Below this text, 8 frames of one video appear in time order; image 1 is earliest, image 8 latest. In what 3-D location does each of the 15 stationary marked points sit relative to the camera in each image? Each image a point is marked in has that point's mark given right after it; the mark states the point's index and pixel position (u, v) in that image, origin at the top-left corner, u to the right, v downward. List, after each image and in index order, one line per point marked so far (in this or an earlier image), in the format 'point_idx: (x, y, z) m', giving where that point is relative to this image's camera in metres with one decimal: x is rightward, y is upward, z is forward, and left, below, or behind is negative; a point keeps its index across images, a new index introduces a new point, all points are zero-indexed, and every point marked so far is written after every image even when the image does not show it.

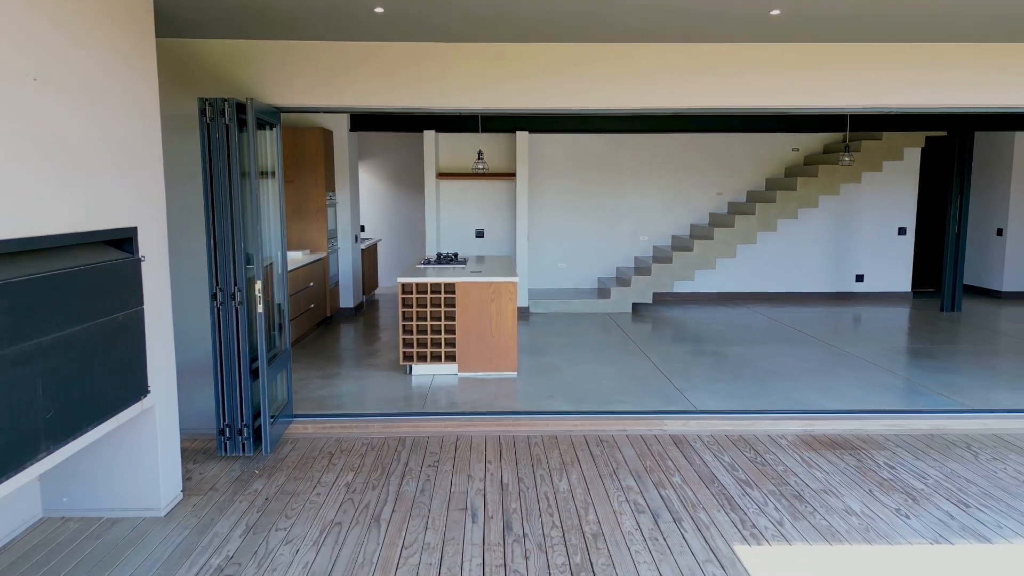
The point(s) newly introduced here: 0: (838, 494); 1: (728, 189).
0: (+1.8, -1.2, +3.3) m
1: (+3.1, +1.4, +8.5) m
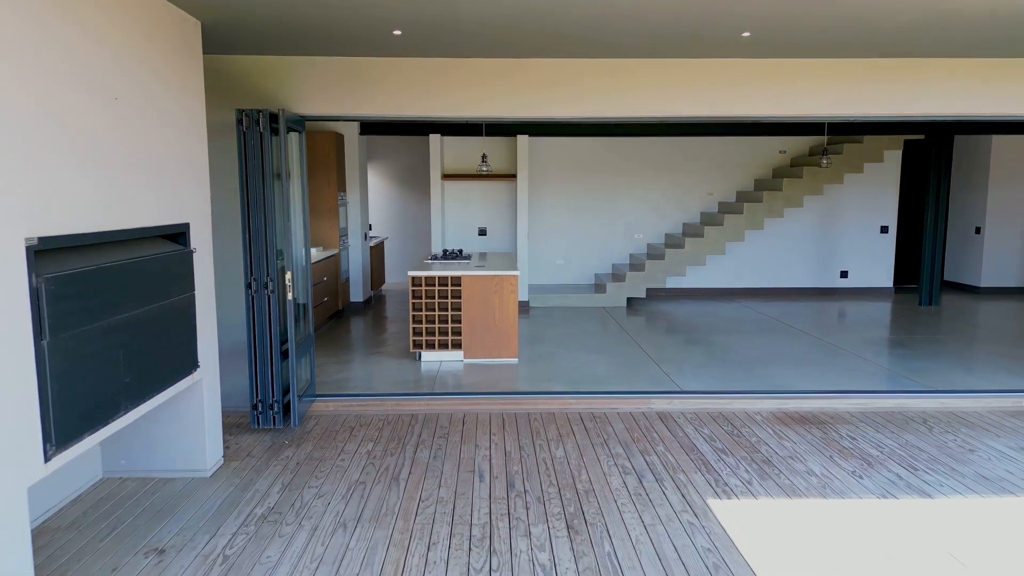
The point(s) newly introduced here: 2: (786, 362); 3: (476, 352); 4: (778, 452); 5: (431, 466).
0: (+1.9, -1.1, +3.8) m
1: (+3.2, +1.5, +8.9) m
2: (+2.8, -0.8, +6.0) m
3: (-0.3, -0.6, +5.8) m
4: (+1.7, -1.1, +3.9) m
5: (-0.5, -1.1, +3.7) m
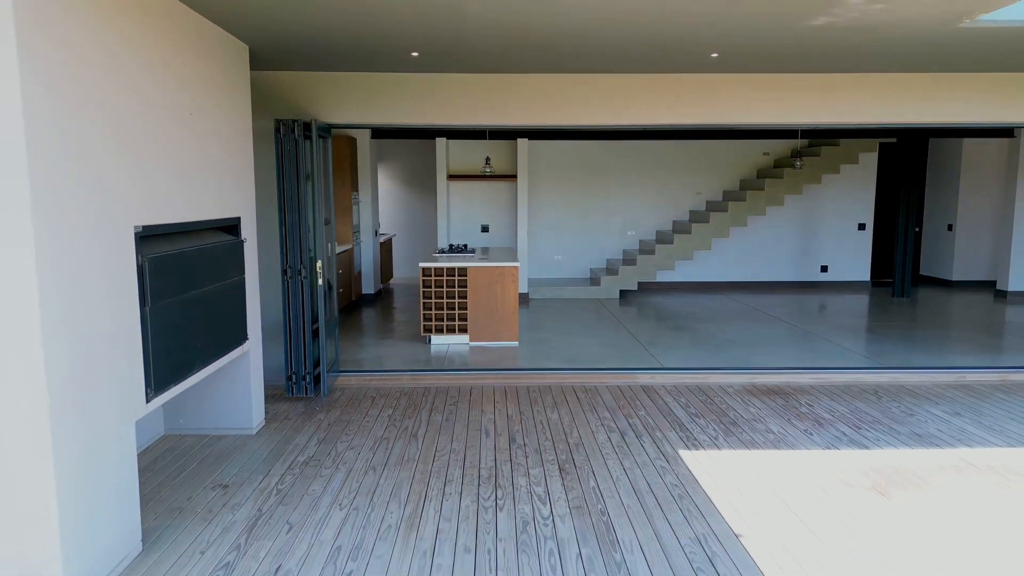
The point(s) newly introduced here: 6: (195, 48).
0: (+1.9, -1.0, +4.4) m
1: (+3.2, +1.6, +9.5) m
2: (+2.9, -0.7, +6.6) m
3: (-0.3, -0.5, +6.4) m
4: (+1.8, -1.0, +4.5) m
5: (-0.5, -1.0, +4.3) m
6: (-1.8, +1.4, +3.3) m
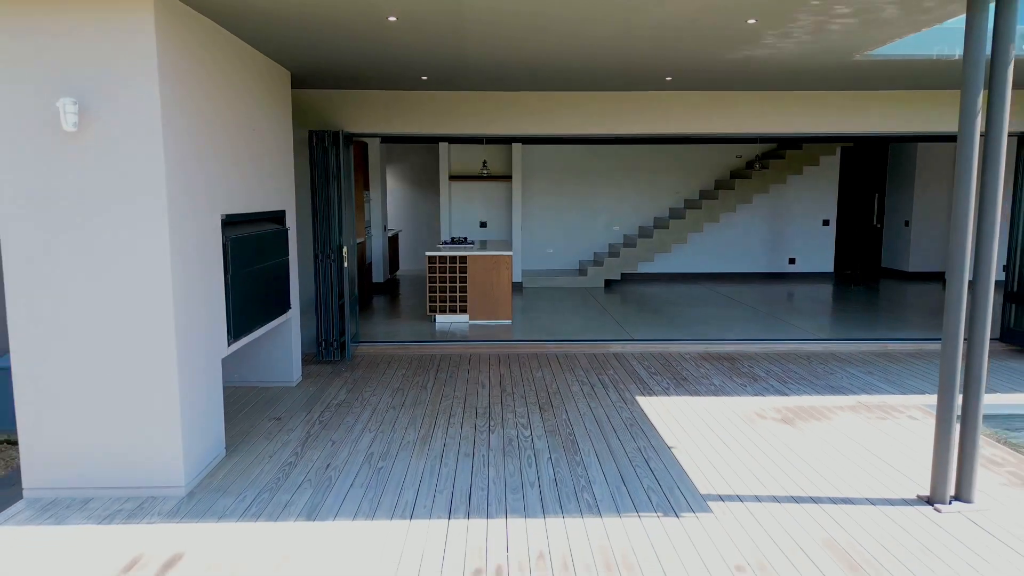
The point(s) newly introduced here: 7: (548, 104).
0: (+1.8, -0.8, +5.3) m
1: (+3.1, +1.8, +10.5) m
2: (+2.8, -0.5, +7.6) m
3: (-0.4, -0.3, +7.4) m
4: (+1.7, -0.8, +5.4) m
5: (-0.6, -0.8, +5.2) m
6: (-1.9, +1.5, +4.3) m
7: (+0.4, +1.9, +6.0) m
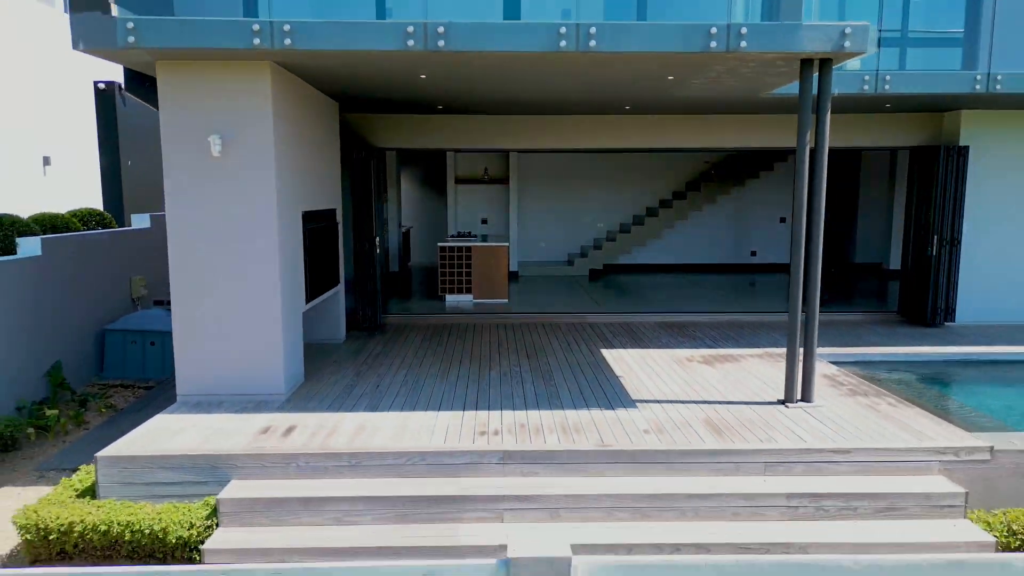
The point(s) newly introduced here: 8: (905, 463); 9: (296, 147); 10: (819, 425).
0: (+1.7, -0.6, +6.9) m
1: (+3.0, +2.0, +12.0) m
2: (+2.7, -0.3, +9.1) m
3: (-0.5, -0.1, +8.9) m
4: (+1.6, -0.6, +7.0) m
5: (-0.6, -0.6, +6.8) m
6: (-1.9, +1.8, +5.8) m
7: (+0.3, +2.1, +7.5) m
8: (+2.6, -1.2, +3.9) m
9: (-1.9, +1.2, +5.0) m
10: (+2.2, -1.0, +4.3) m
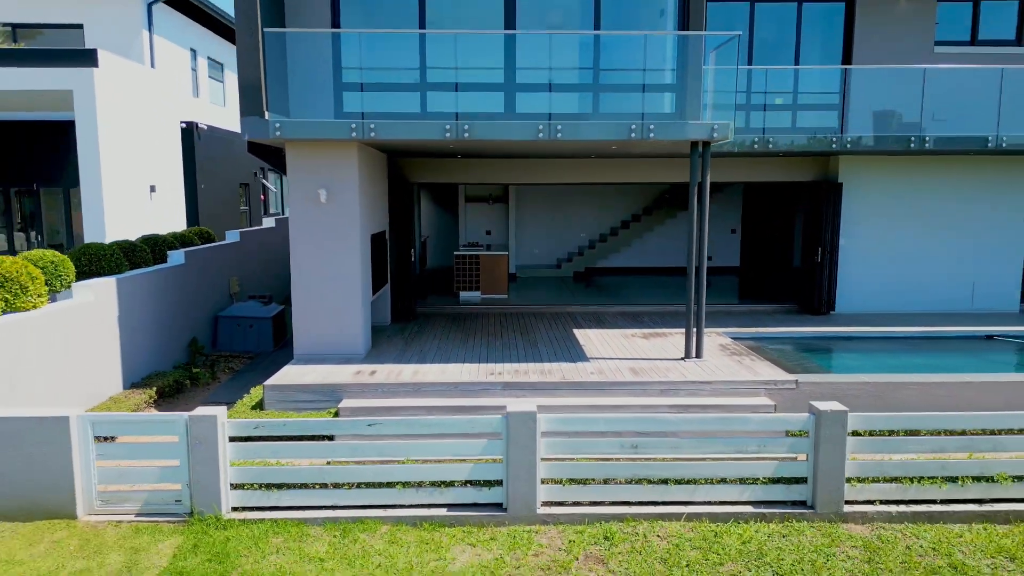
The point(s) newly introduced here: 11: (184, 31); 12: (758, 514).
0: (+1.7, -0.6, +9.5) m
1: (+3.0, +2.0, +14.6) m
2: (+2.7, -0.2, +11.7) m
3: (-0.5, -0.1, +11.5) m
4: (+1.6, -0.5, +9.6) m
5: (-0.6, -0.6, +9.4) m
6: (-1.9, +1.8, +8.4) m
7: (+0.3, +2.1, +10.1) m
8: (+2.6, -1.1, +6.5) m
9: (-1.9, +1.3, +7.7) m
10: (+2.2, -1.0, +6.9) m
11: (-8.3, +6.5, +14.8) m
12: (+2.1, -2.0, +5.1) m
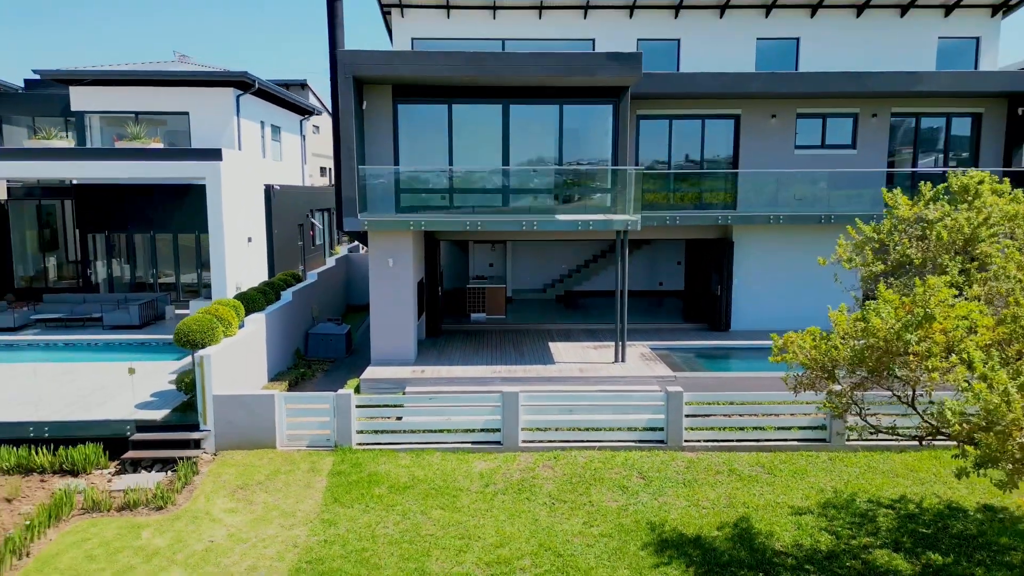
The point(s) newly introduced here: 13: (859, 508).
0: (+1.6, -1.2, +13.9) m
1: (+2.9, +1.4, +19.1) m
2: (+2.6, -0.9, +16.2) m
3: (-0.6, -0.7, +16.0) m
4: (+1.5, -1.2, +14.0) m
5: (-0.8, -1.2, +13.8) m
6: (-2.0, +1.2, +12.9) m
7: (+0.2, +1.5, +14.6) m
8: (+2.5, -1.7, +11.0) m
9: (-2.0, +0.6, +12.1) m
10: (+2.1, -1.6, +11.3) m
11: (-8.5, +5.9, +19.3) m
12: (+2.0, -2.6, +9.6) m
13: (+4.9, -3.1, +8.2) m
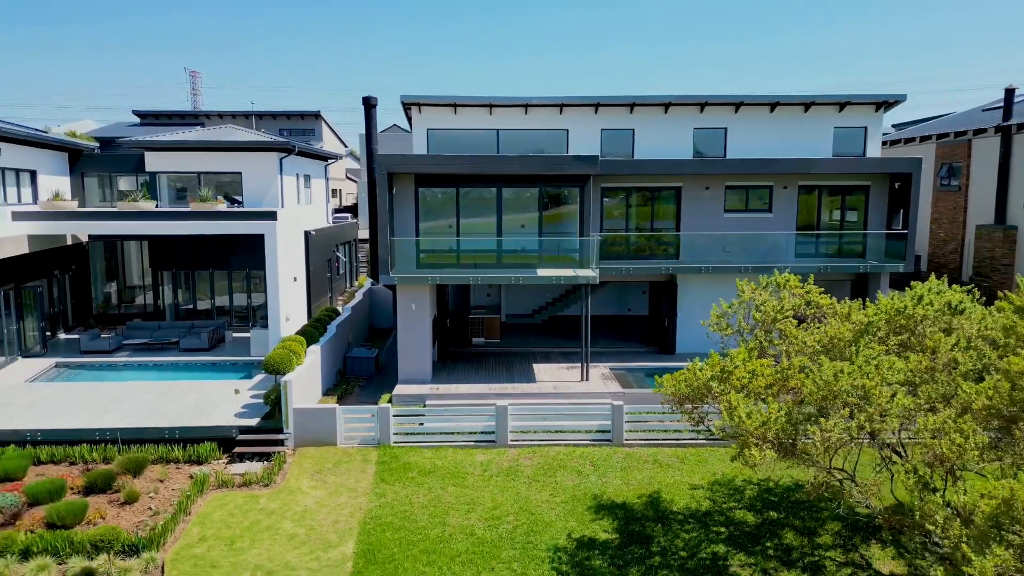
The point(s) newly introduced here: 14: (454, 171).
0: (+1.4, -2.2, +17.9) m
1: (+2.7, +0.4, +23.1) m
2: (+2.4, -1.9, +20.2) m
3: (-0.8, -1.7, +20.0) m
4: (+1.3, -2.2, +18.0) m
5: (-1.0, -2.2, +17.8) m
6: (-2.3, +0.1, +16.9) m
7: (0.0, +0.5, +18.6) m
8: (+2.3, -2.8, +15.0) m
9: (-2.2, -0.4, +16.1) m
10: (+1.9, -2.6, +15.3) m
11: (-8.7, +4.9, +23.2) m
12: (+1.8, -3.6, +13.6) m
13: (+4.7, -4.1, +12.2) m
14: (-1.5, +3.1, +15.2) m
